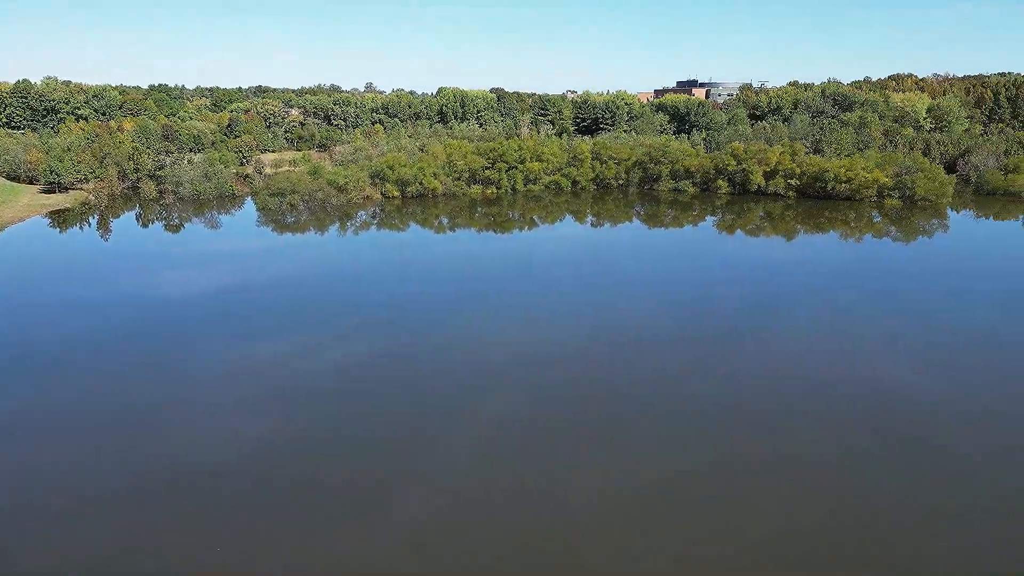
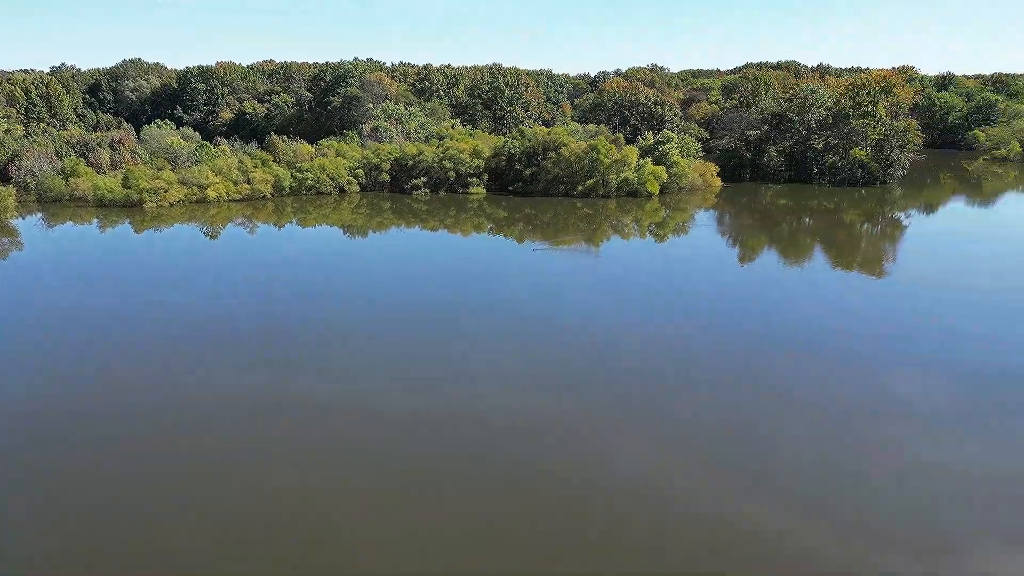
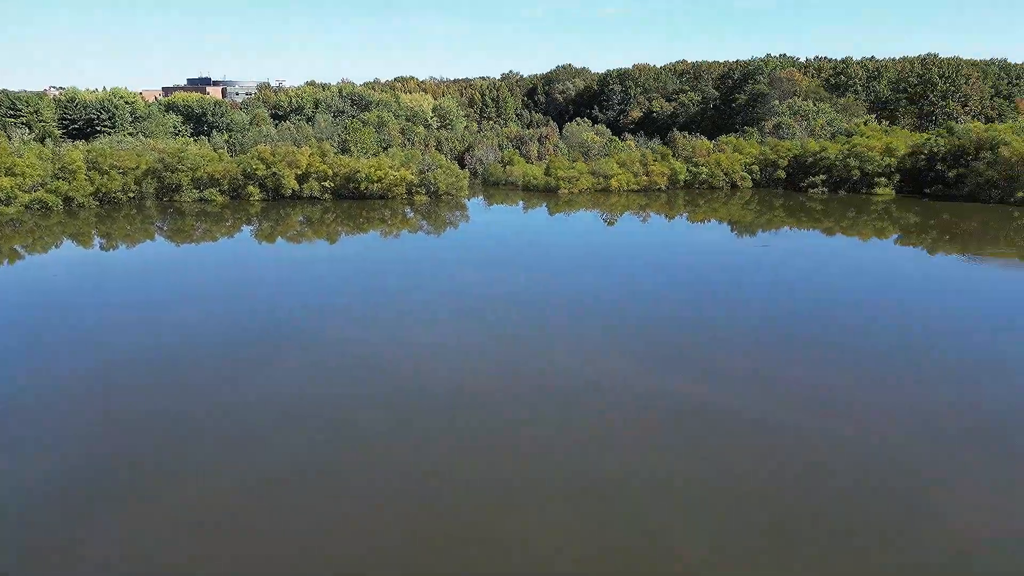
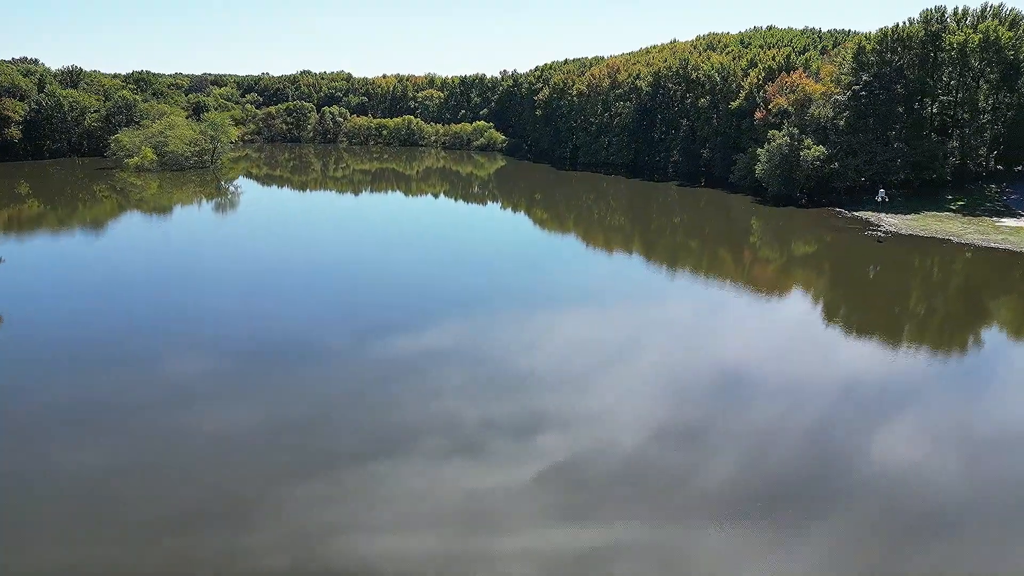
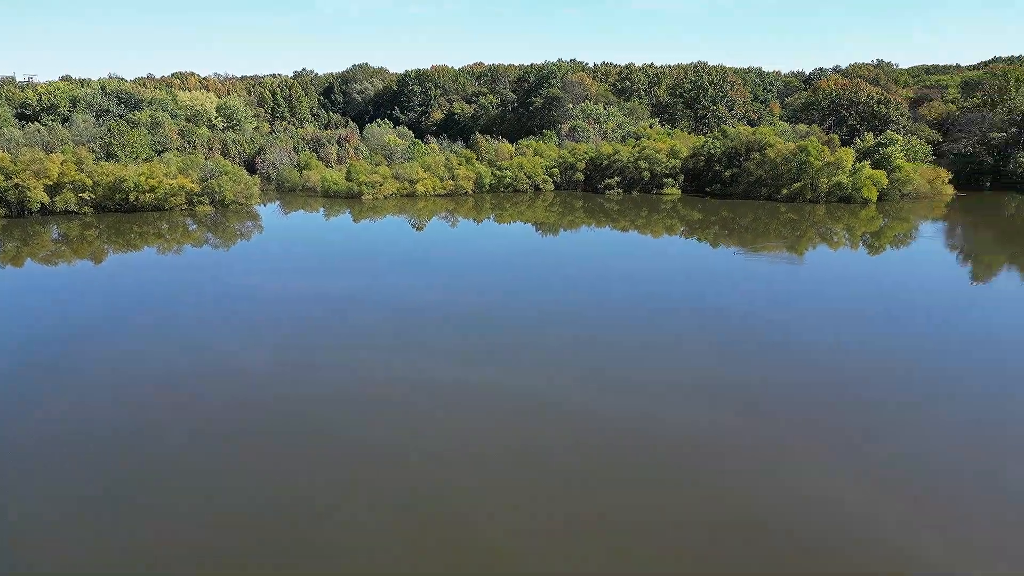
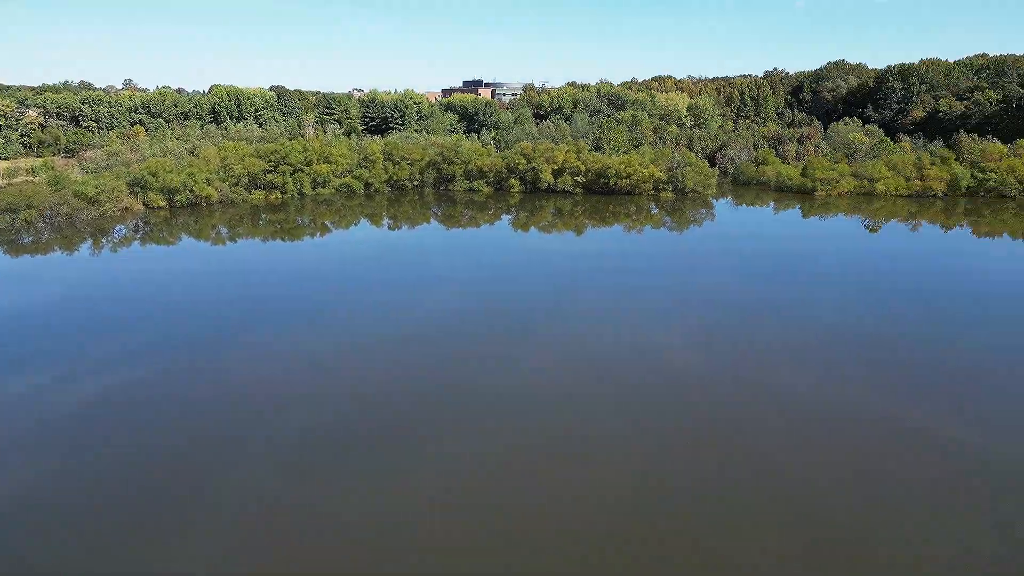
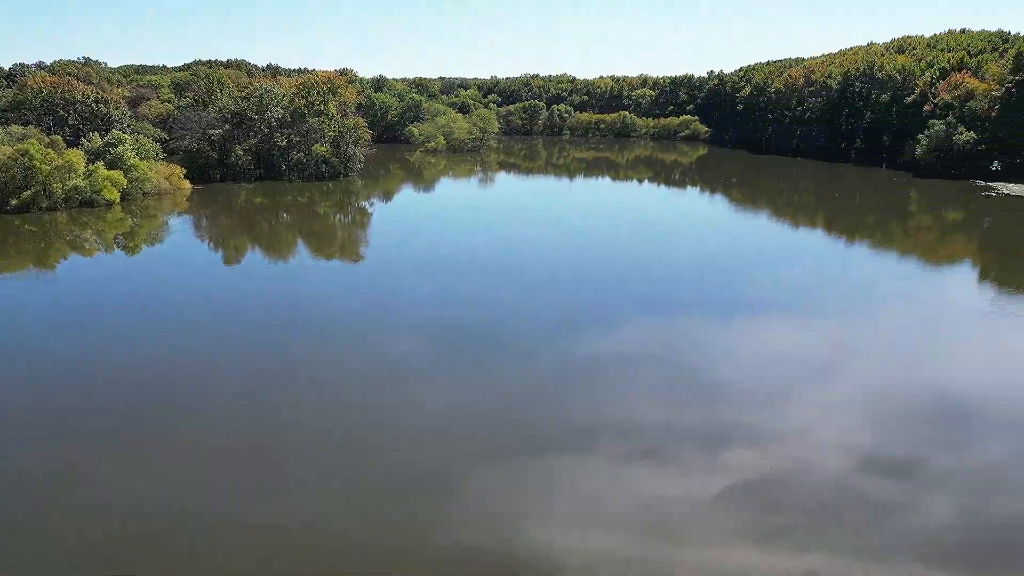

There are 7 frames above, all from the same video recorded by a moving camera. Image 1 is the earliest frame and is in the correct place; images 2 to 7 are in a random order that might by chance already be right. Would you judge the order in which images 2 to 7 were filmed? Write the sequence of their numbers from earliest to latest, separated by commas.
6, 3, 5, 2, 7, 4
